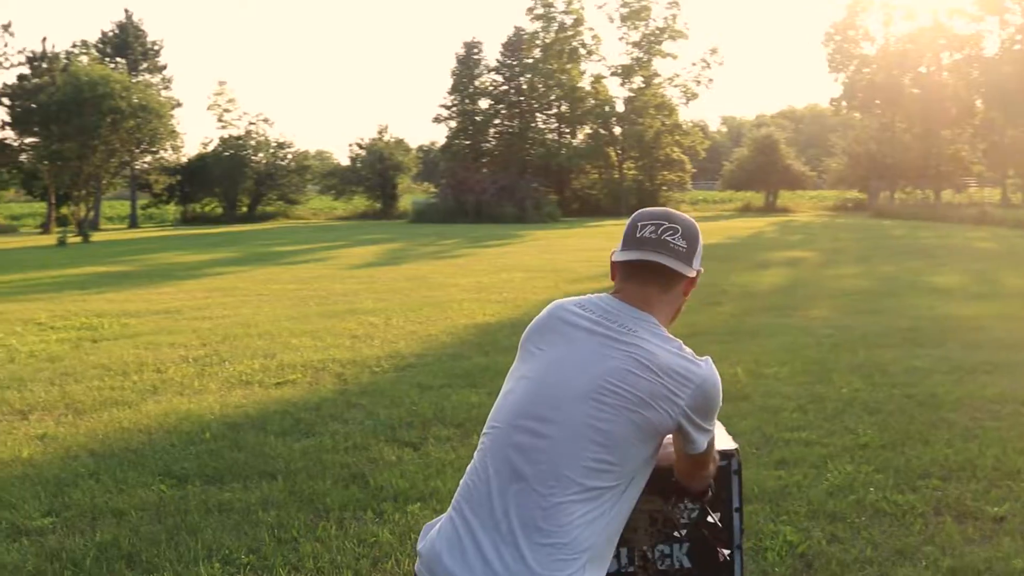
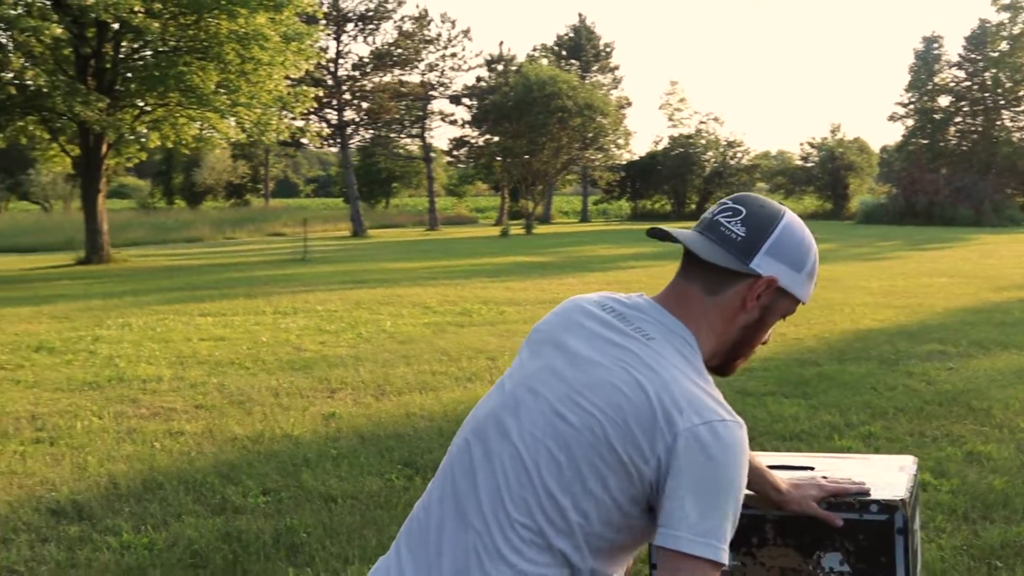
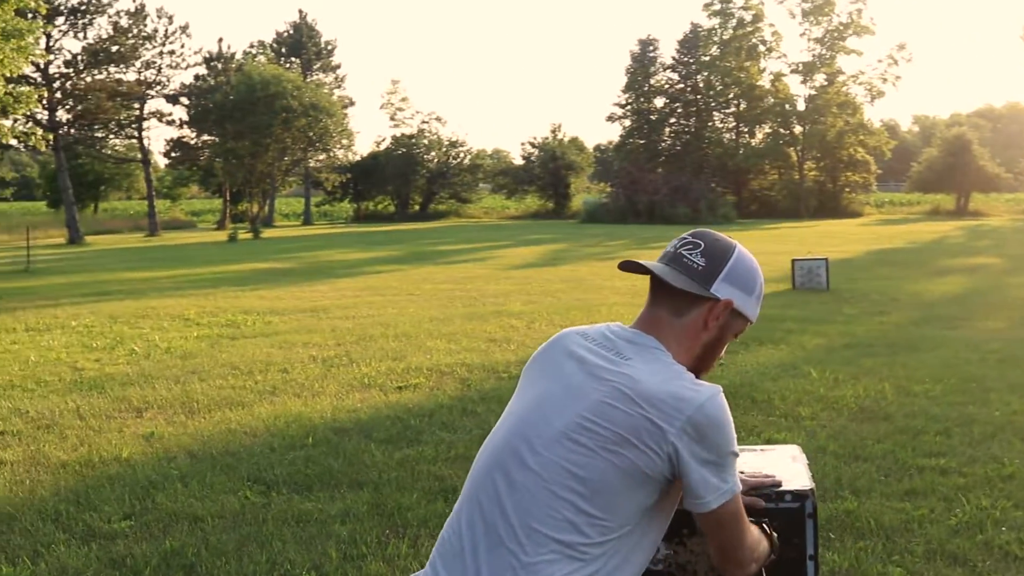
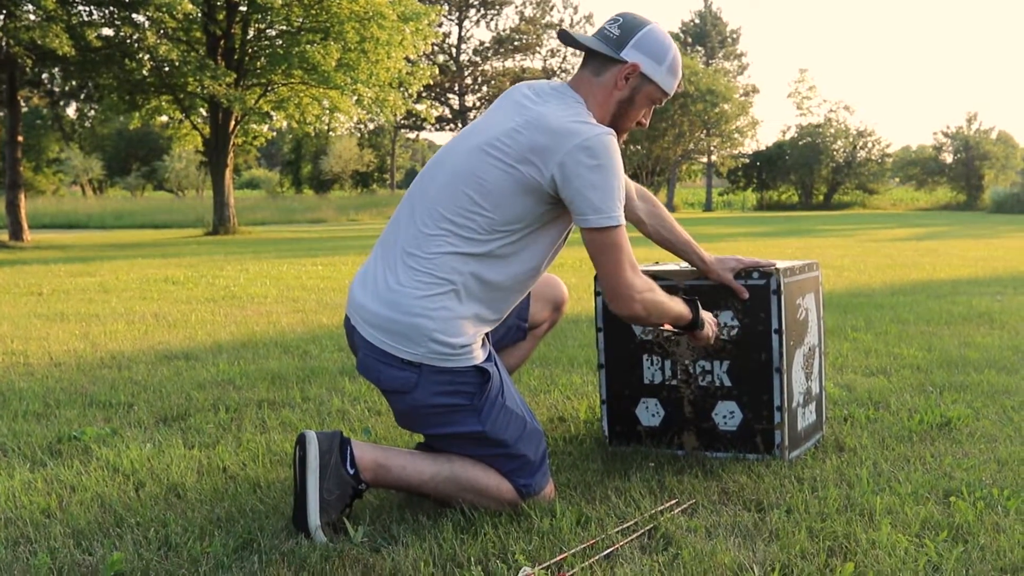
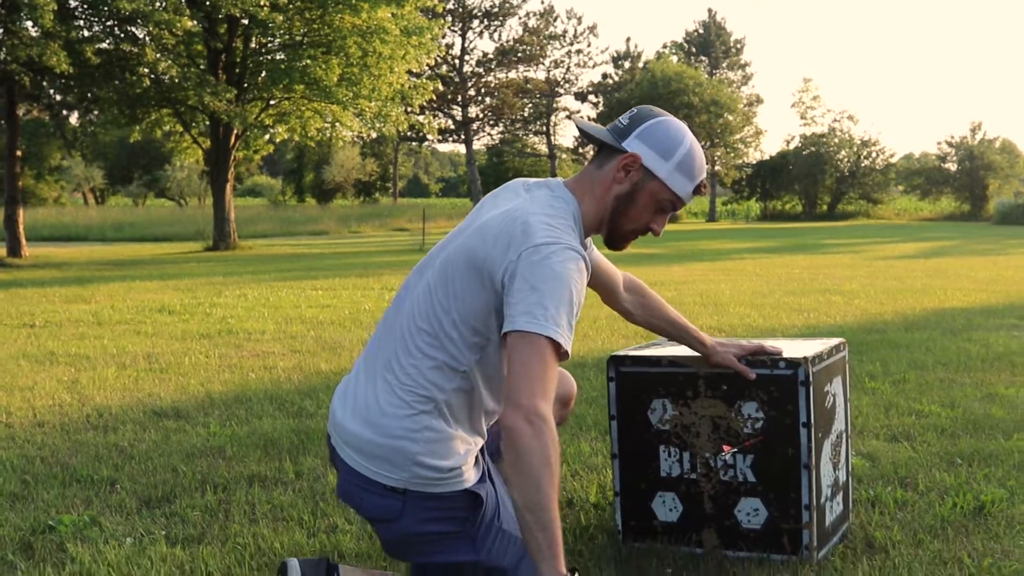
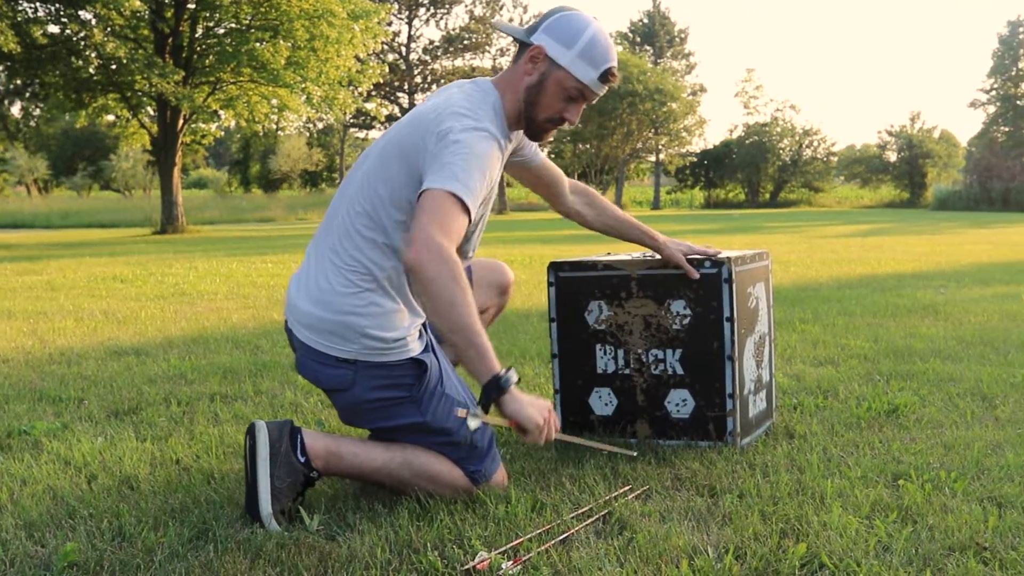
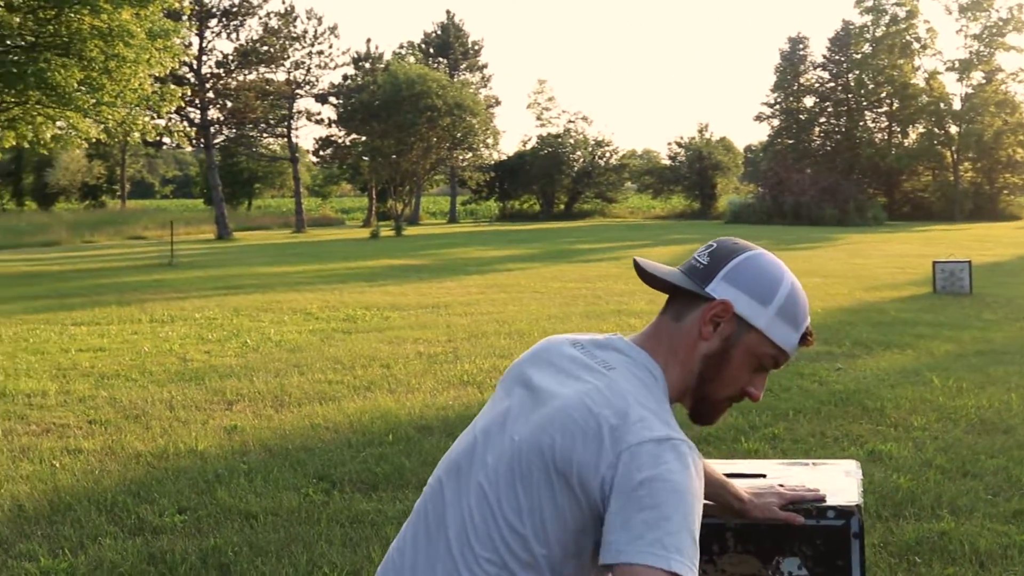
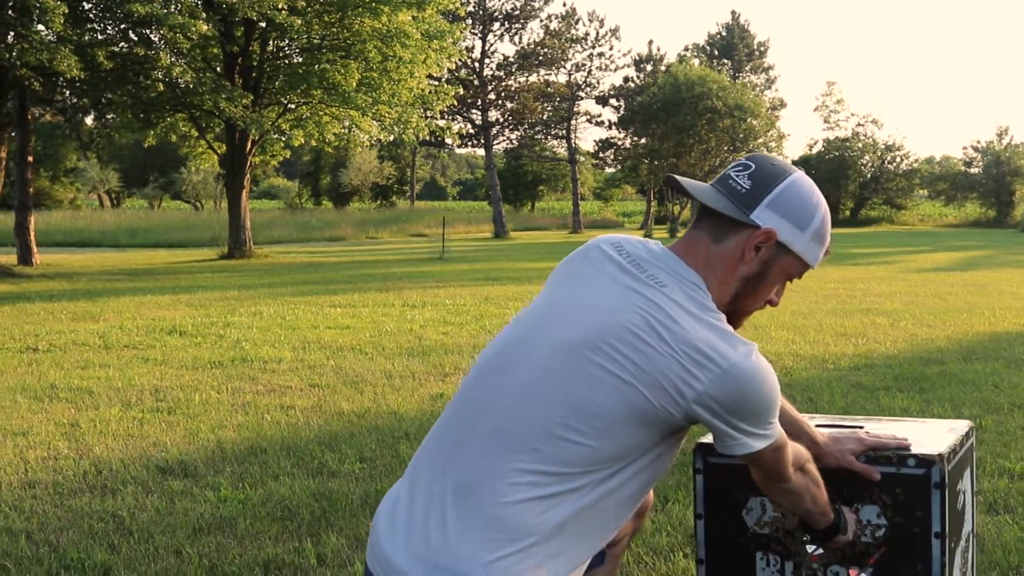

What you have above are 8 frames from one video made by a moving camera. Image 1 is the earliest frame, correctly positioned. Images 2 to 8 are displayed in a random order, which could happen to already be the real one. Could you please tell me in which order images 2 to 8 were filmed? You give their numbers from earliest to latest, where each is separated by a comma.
3, 7, 2, 8, 5, 4, 6
